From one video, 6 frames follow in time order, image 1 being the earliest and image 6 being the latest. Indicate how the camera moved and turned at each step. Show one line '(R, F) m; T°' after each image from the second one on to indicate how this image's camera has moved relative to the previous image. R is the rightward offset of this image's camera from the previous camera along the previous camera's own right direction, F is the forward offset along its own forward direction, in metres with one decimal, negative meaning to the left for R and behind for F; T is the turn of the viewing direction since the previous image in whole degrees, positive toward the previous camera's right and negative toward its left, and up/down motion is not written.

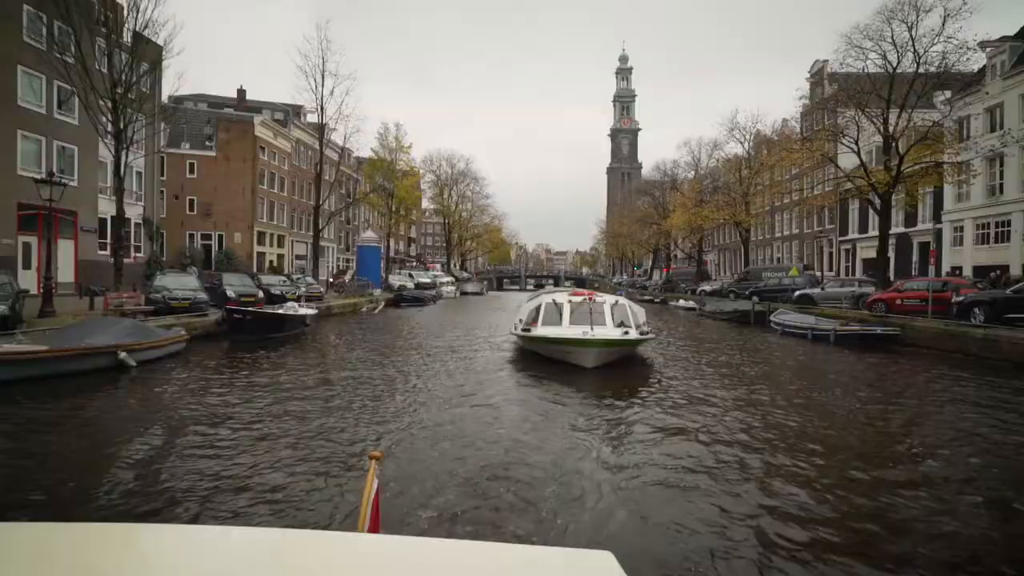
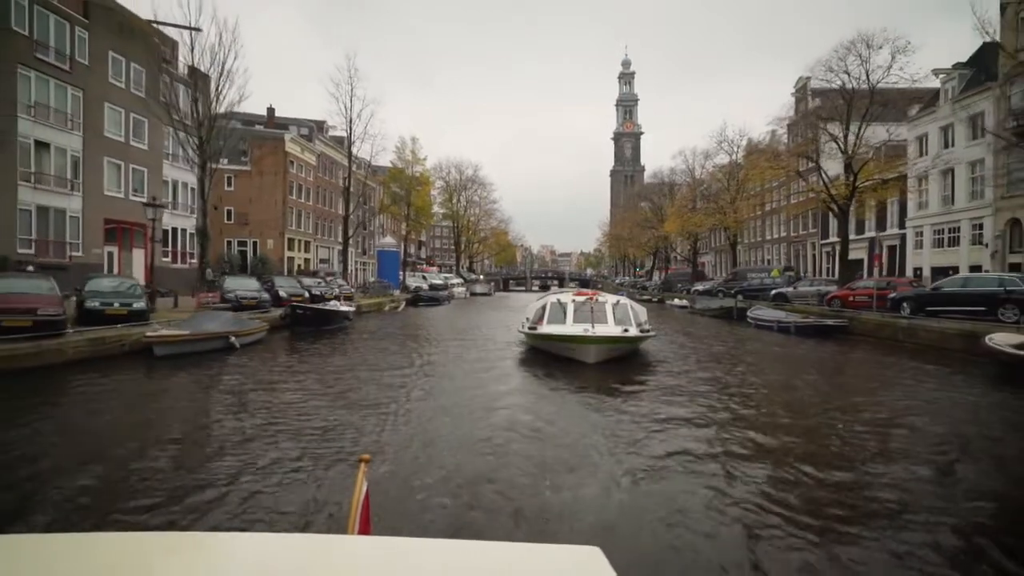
(-0.2, -3.7) m; 0°
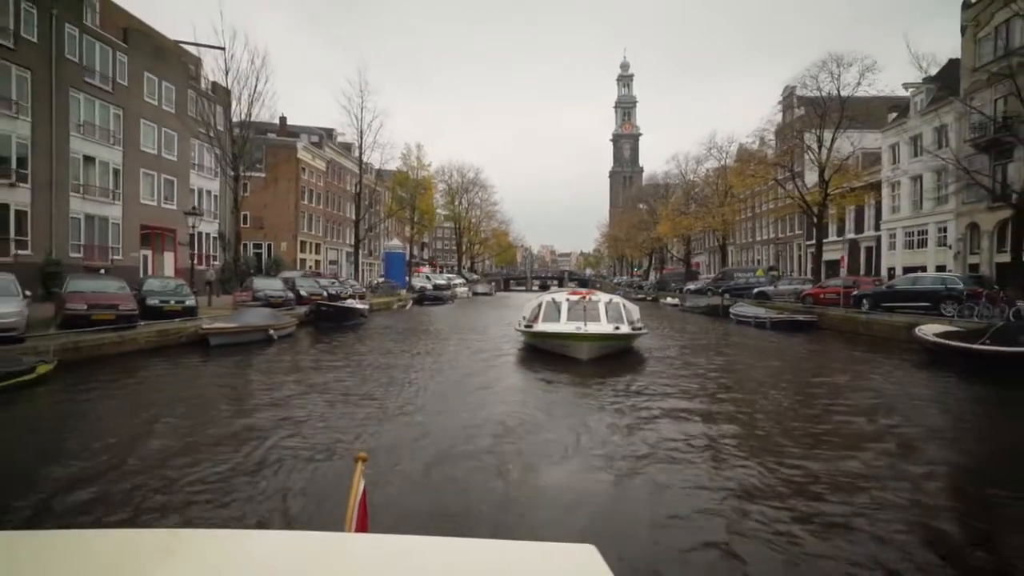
(0.0, -2.4) m; 0°
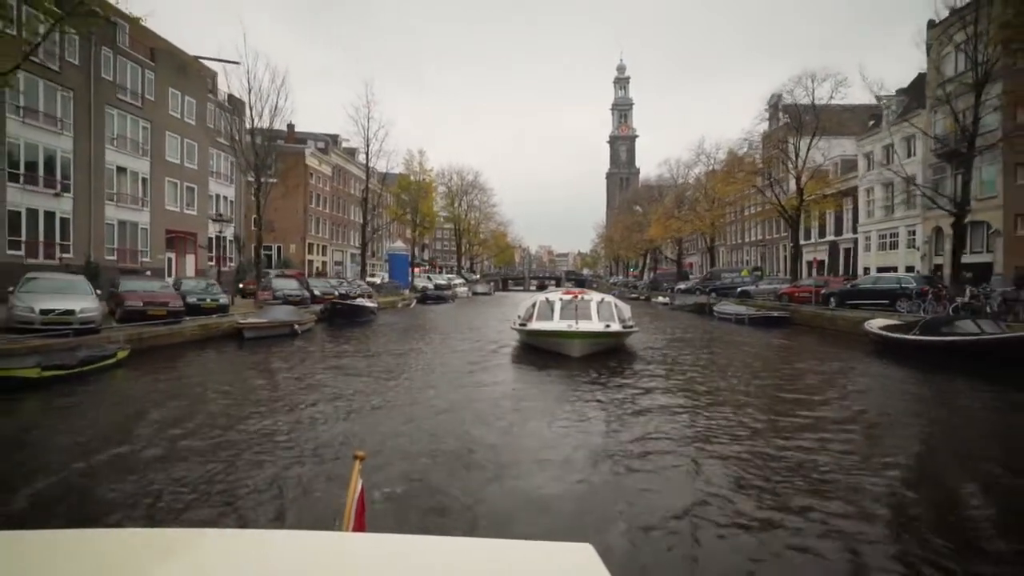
(0.0, -2.2) m; 0°
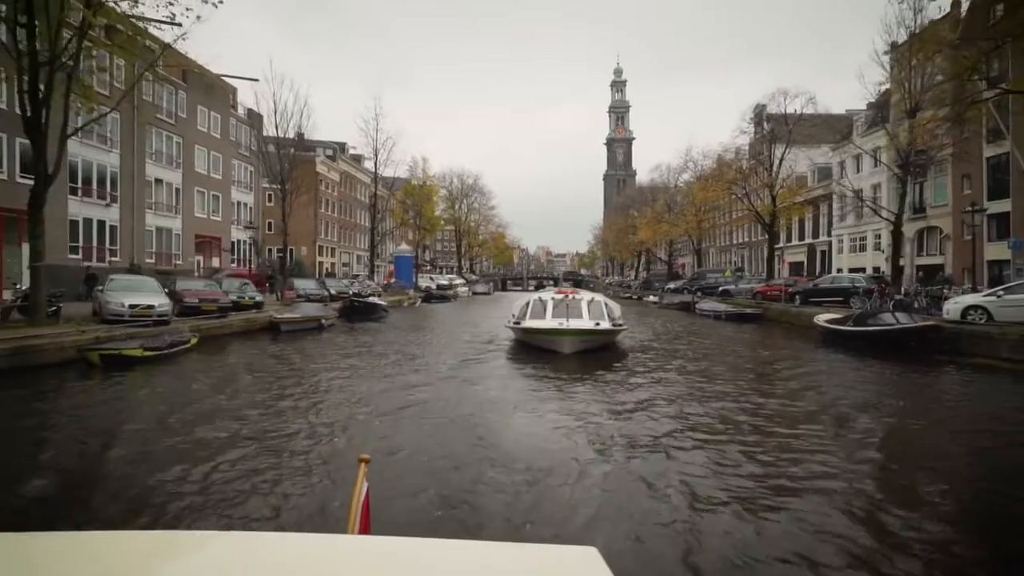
(0.0, -2.9) m; 0°
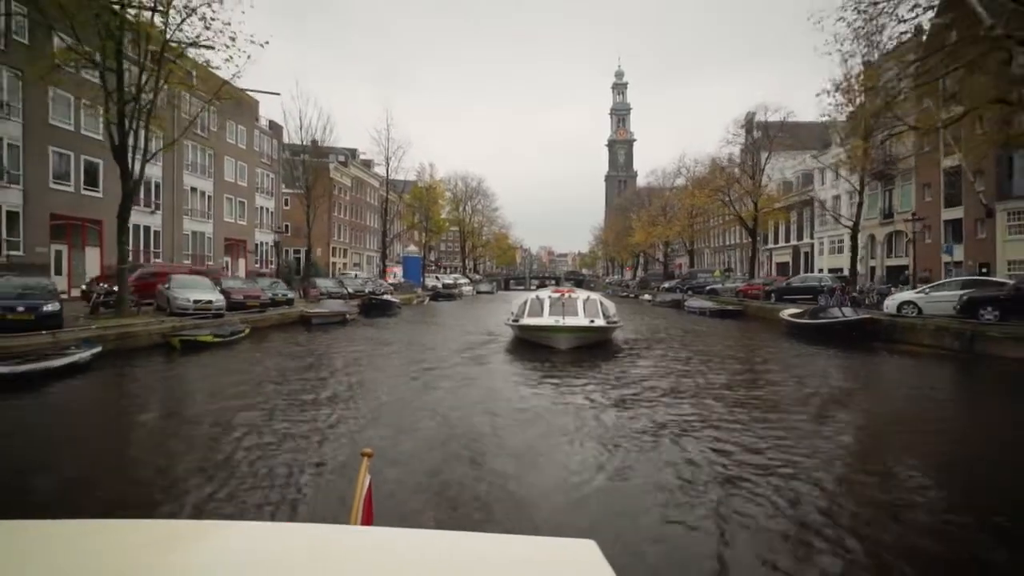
(0.0, -2.9) m; 0°
